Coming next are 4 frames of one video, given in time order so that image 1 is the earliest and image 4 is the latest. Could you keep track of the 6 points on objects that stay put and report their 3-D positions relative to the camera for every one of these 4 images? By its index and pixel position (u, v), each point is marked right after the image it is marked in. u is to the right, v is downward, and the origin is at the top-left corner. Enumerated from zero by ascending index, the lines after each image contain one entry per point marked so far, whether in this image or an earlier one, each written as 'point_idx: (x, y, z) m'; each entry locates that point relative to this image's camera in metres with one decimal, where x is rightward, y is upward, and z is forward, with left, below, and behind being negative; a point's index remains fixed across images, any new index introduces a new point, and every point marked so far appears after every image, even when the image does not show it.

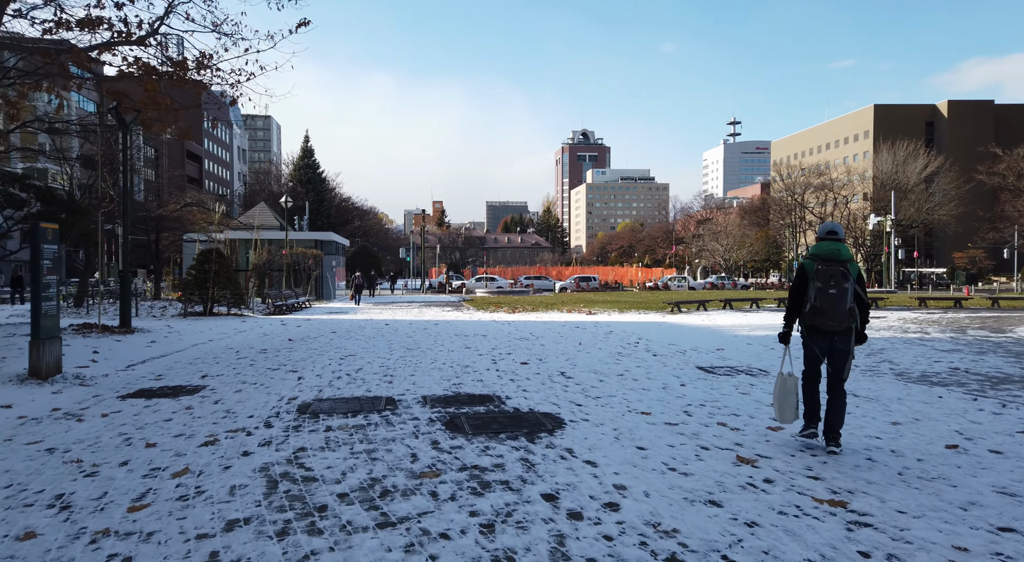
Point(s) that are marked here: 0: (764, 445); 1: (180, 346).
0: (+1.9, -1.3, +5.2) m
1: (-6.4, -1.3, +13.1) m
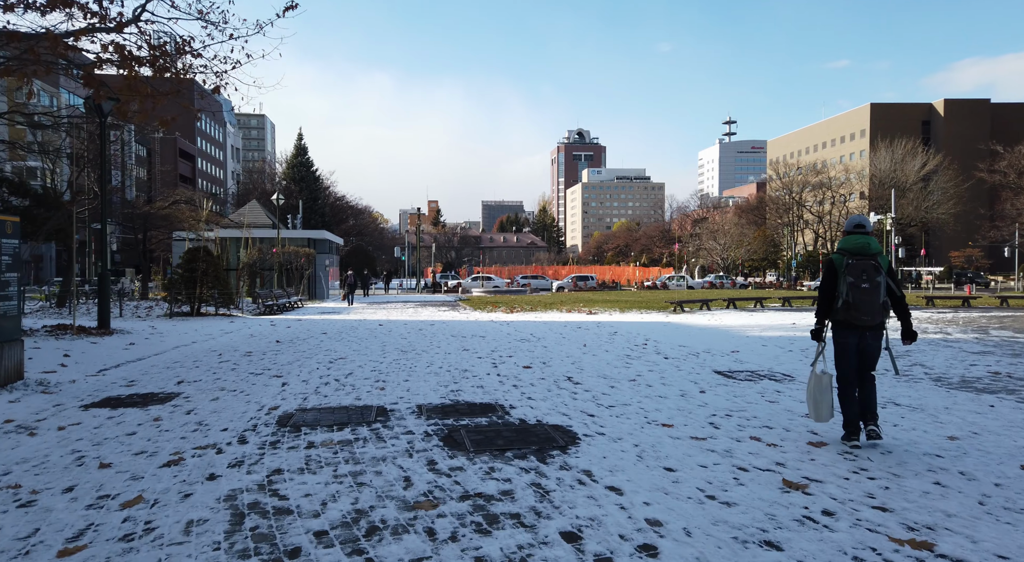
0: (+2.0, -1.2, +4.5) m
1: (-6.4, -1.2, +12.4) m
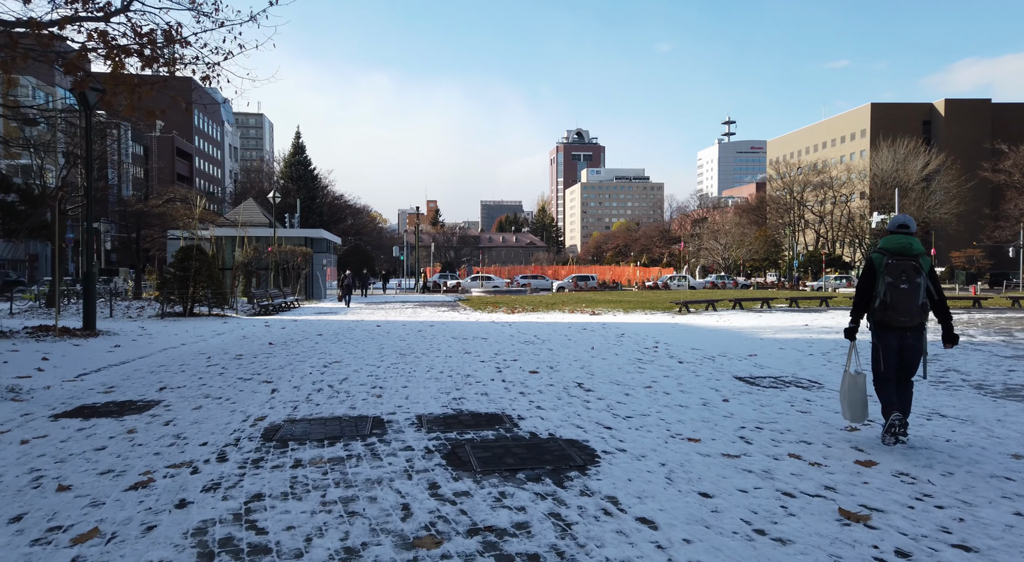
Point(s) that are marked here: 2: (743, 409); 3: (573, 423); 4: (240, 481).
0: (+2.1, -1.2, +4.0) m
1: (-6.4, -1.2, +11.8) m
2: (+2.1, -1.2, +6.2) m
3: (+0.5, -1.2, +5.7) m
4: (-1.7, -1.3, +4.3) m
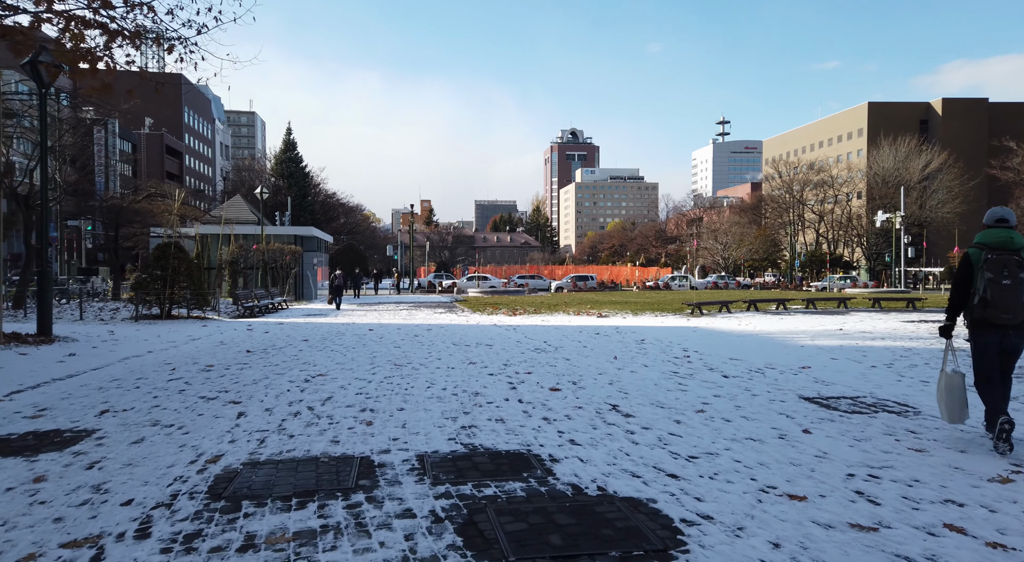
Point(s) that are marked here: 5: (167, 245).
0: (+2.3, -1.2, +2.6) m
1: (-6.2, -1.2, +10.4) m
2: (+2.3, -1.2, +4.9) m
3: (+0.7, -1.2, +4.4) m
4: (-1.5, -1.2, +2.9) m
5: (-9.9, +1.1, +19.4) m
